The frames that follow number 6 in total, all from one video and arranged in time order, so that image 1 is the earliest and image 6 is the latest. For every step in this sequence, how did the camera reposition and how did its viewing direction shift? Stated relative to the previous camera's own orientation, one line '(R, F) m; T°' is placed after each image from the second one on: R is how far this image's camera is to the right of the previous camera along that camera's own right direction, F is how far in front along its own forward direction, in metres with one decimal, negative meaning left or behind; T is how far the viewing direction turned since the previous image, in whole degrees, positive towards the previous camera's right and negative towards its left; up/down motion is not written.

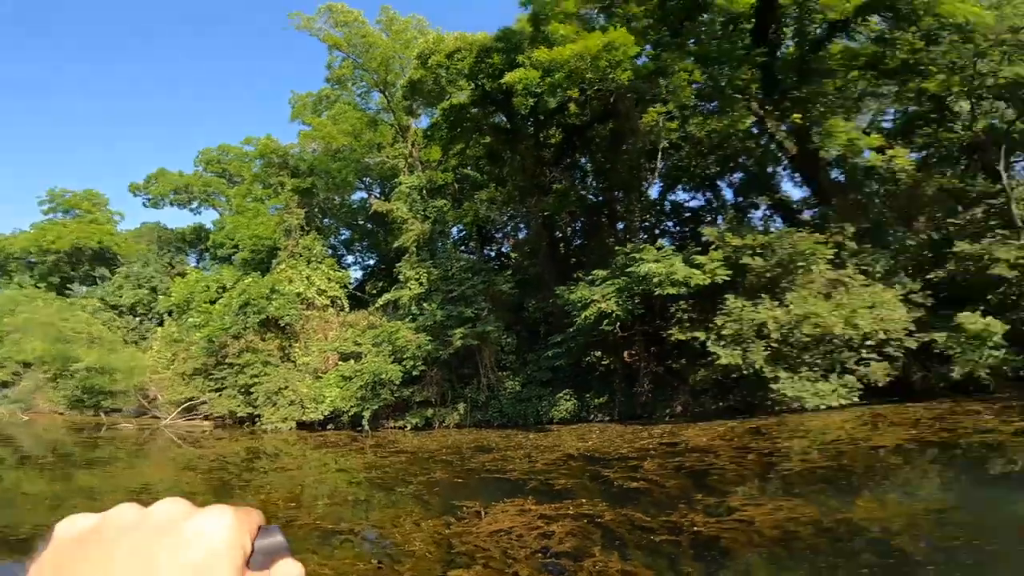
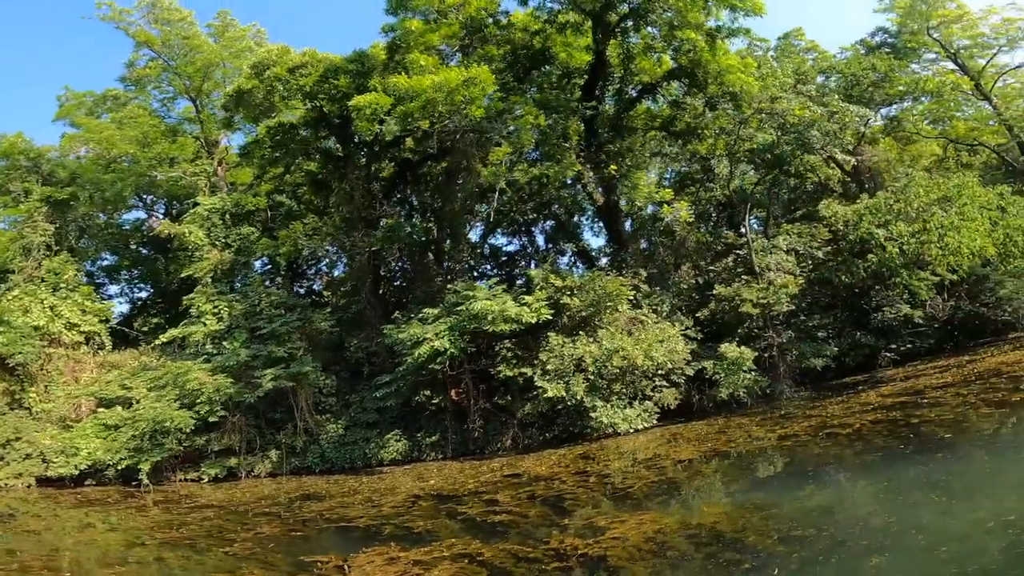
(-0.6, +0.3) m; +19°
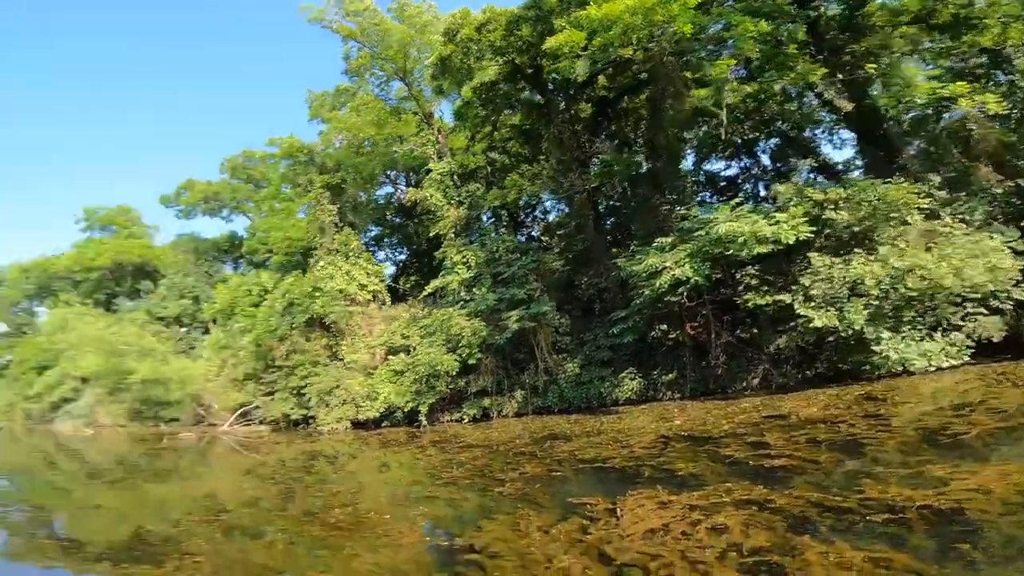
(-0.4, +0.5) m; -22°
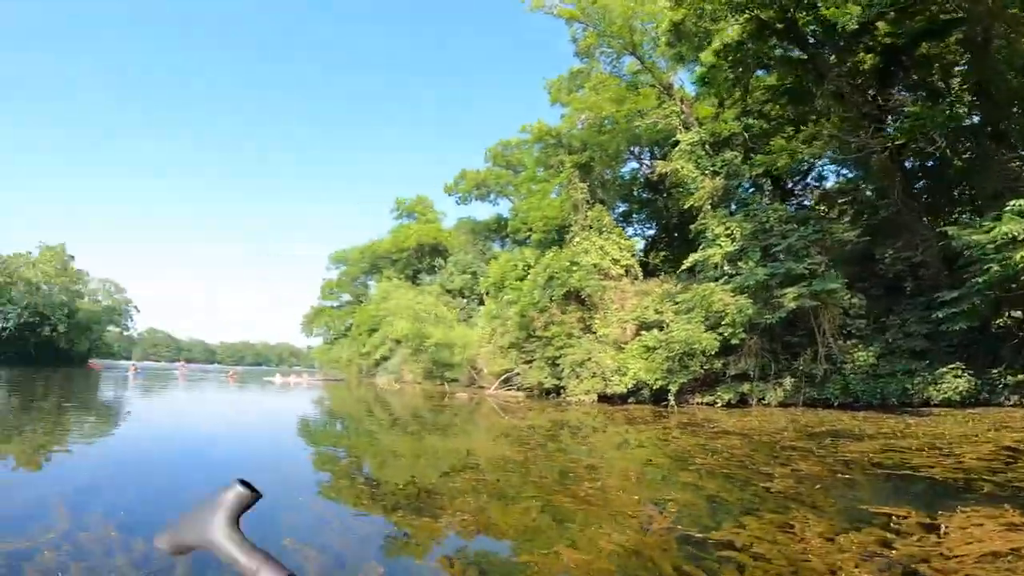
(0.0, +0.4) m; -25°
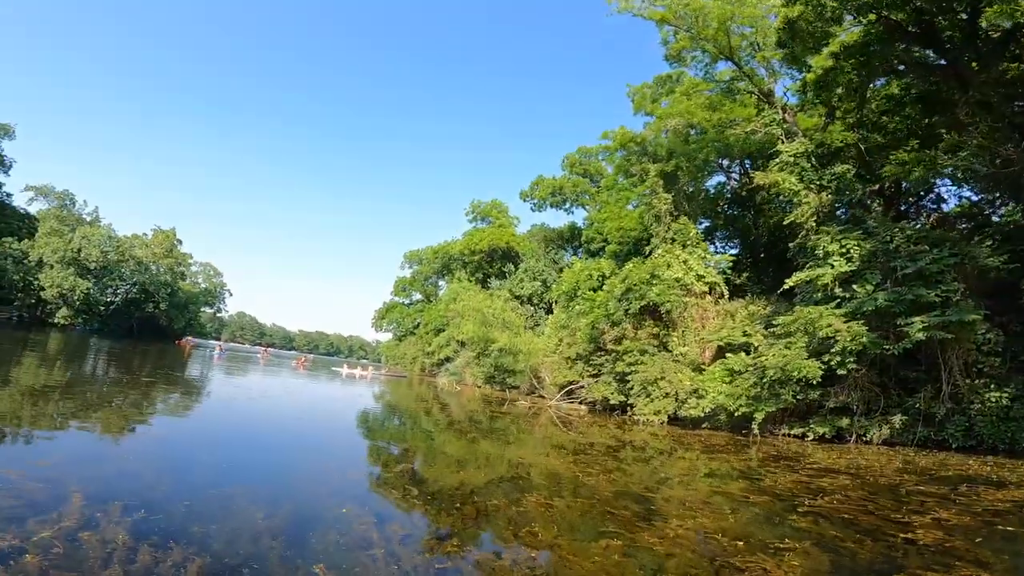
(-0.2, +0.7) m; -7°
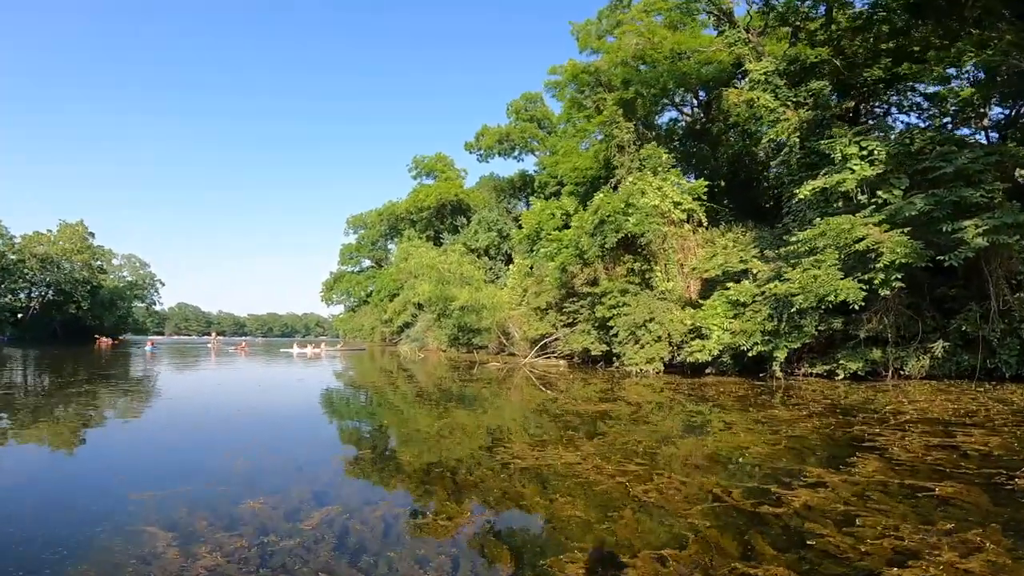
(-0.2, +2.7) m; +4°
